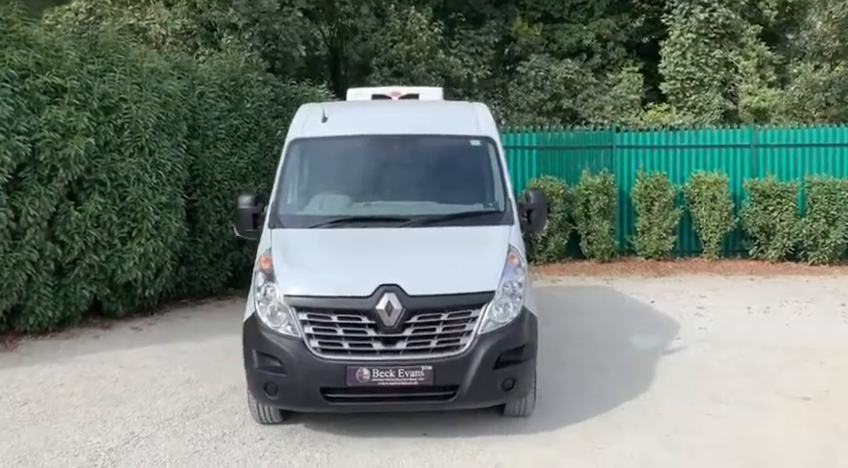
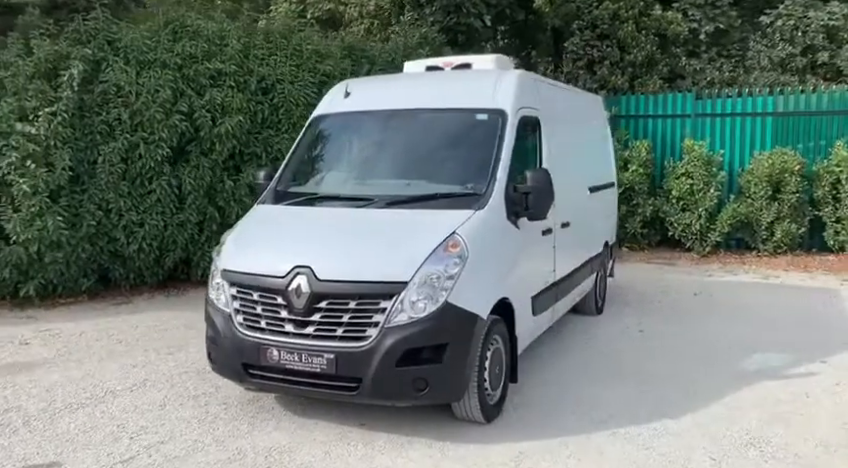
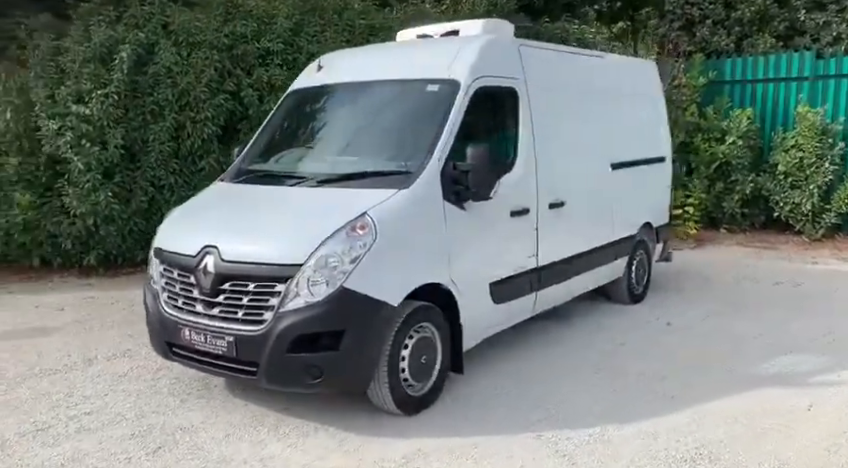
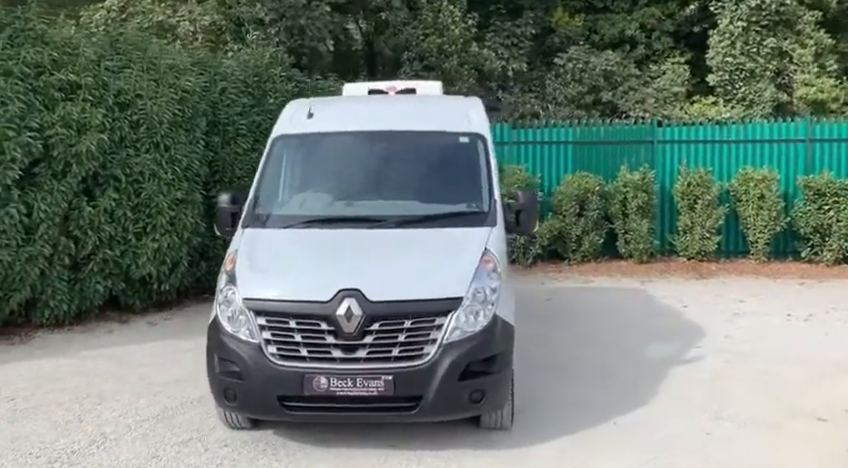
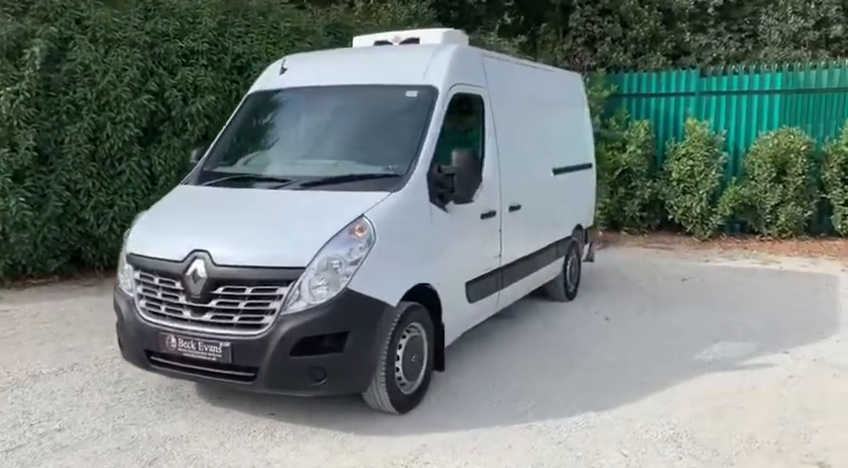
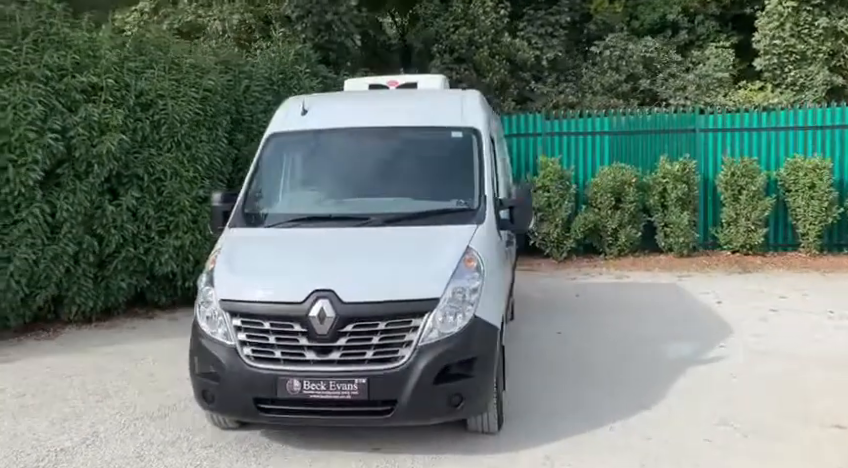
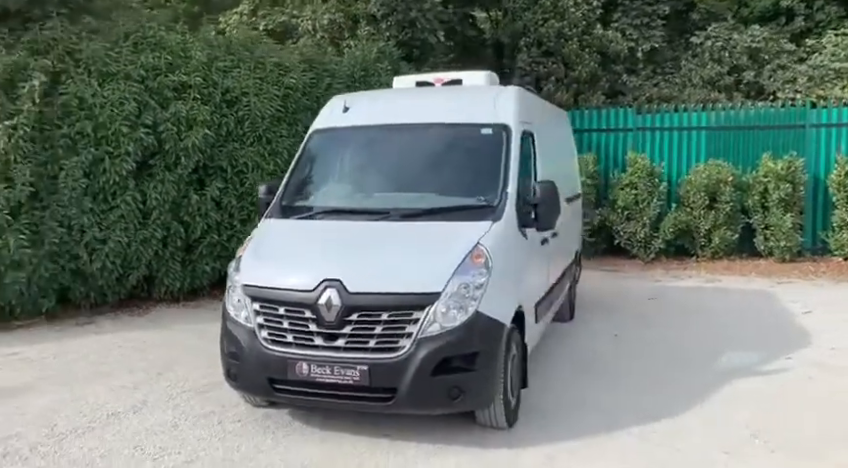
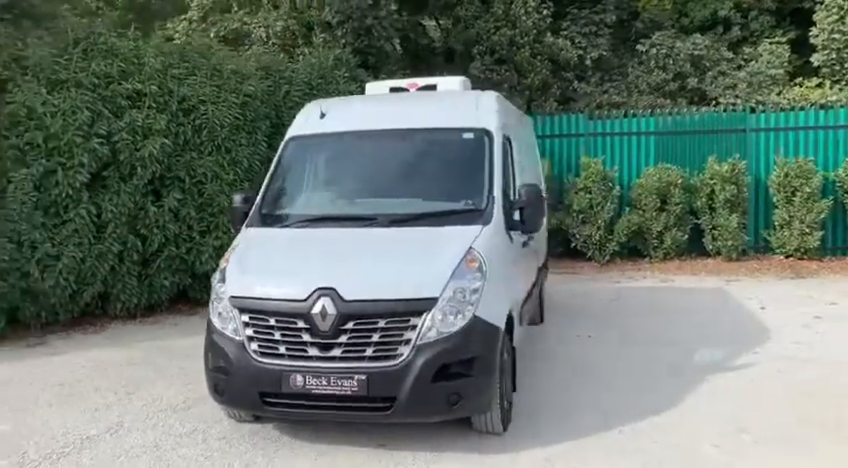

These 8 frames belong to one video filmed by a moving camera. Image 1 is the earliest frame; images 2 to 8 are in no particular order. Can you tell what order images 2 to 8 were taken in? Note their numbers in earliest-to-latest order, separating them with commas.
4, 6, 8, 7, 2, 5, 3
